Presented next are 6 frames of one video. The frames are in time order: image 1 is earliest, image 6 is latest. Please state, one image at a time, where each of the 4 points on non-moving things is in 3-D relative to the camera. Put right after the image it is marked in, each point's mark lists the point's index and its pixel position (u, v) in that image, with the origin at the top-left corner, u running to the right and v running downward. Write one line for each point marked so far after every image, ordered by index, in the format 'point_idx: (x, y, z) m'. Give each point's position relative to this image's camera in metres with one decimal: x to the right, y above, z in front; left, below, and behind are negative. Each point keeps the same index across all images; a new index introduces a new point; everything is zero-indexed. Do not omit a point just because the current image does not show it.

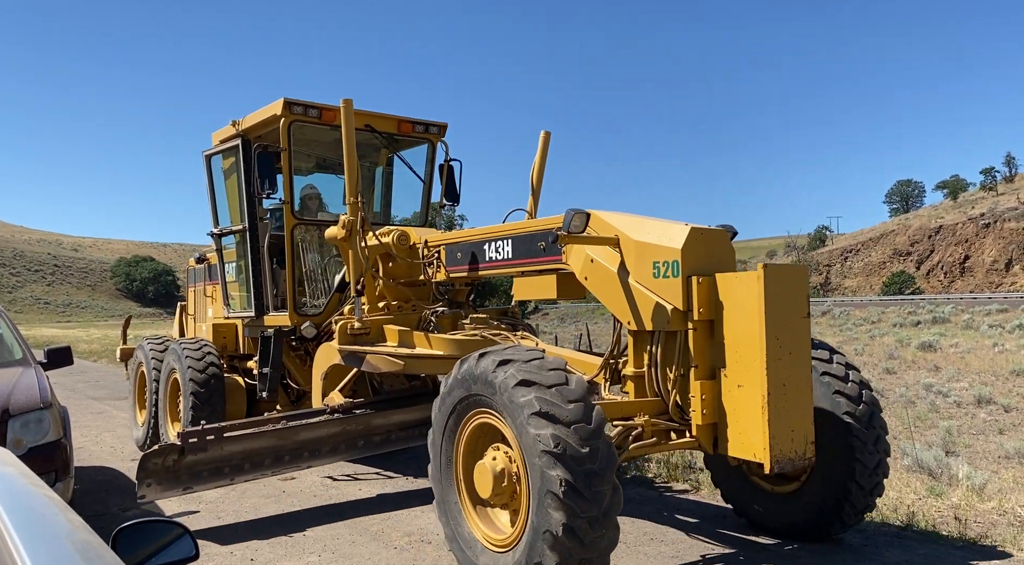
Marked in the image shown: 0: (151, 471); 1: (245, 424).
0: (-2.4, -1.3, +5.3) m
1: (-1.9, -1.0, +5.7) m
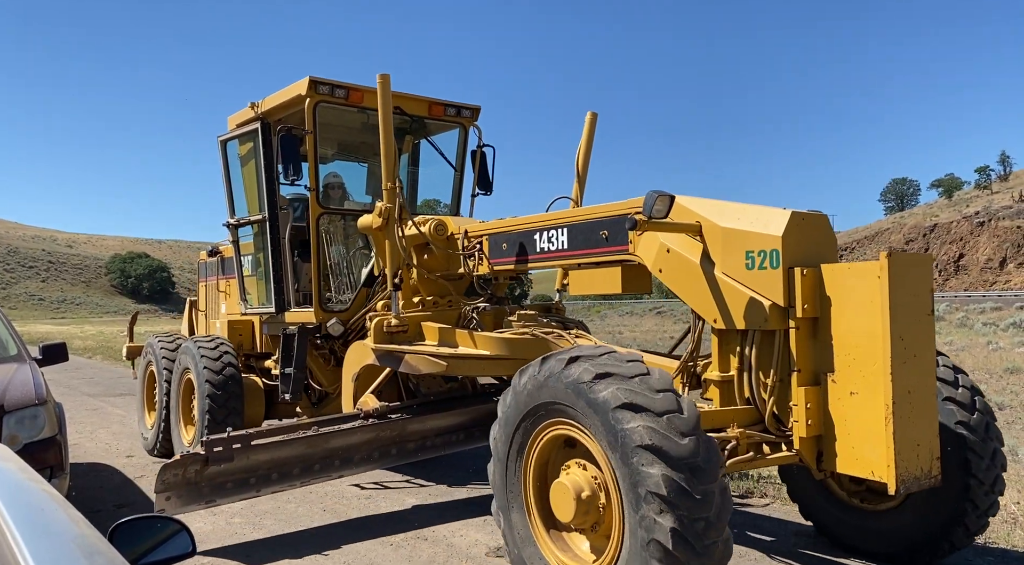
0: (-2.1, -1.2, +4.8) m
1: (-1.6, -1.0, +5.2) m
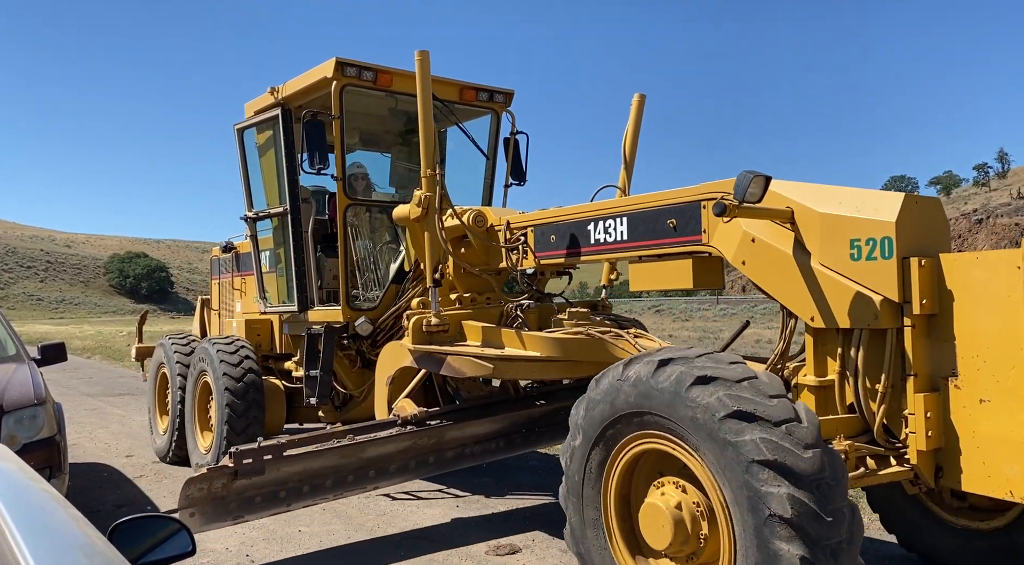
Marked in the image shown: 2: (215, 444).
0: (-1.8, -1.2, +4.4) m
1: (-1.3, -1.0, +4.8) m
2: (-2.4, -1.3, +6.4) m
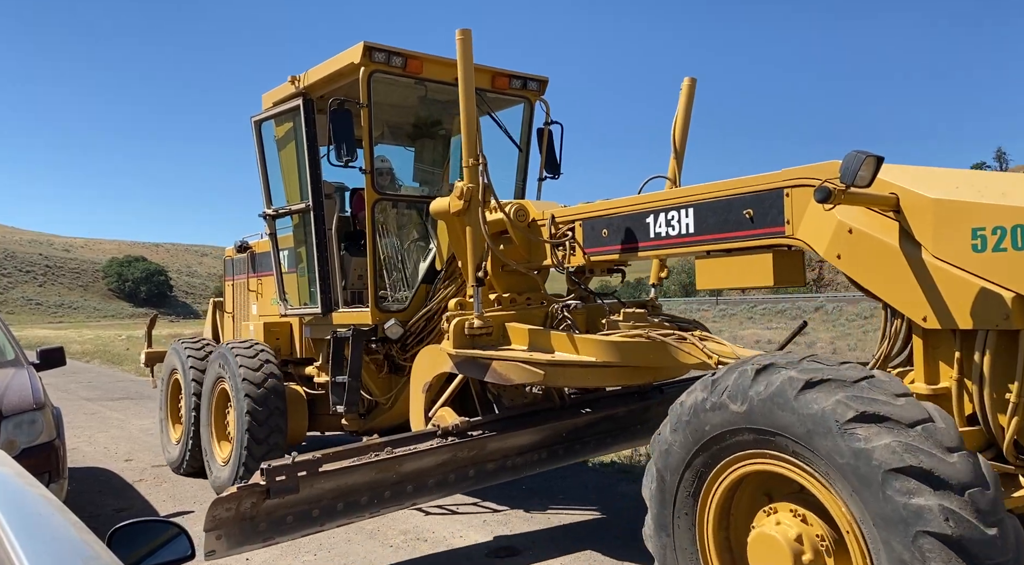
0: (-1.5, -1.2, +4.0) m
1: (-1.0, -0.9, +4.4) m
2: (-2.1, -1.3, +6.0) m
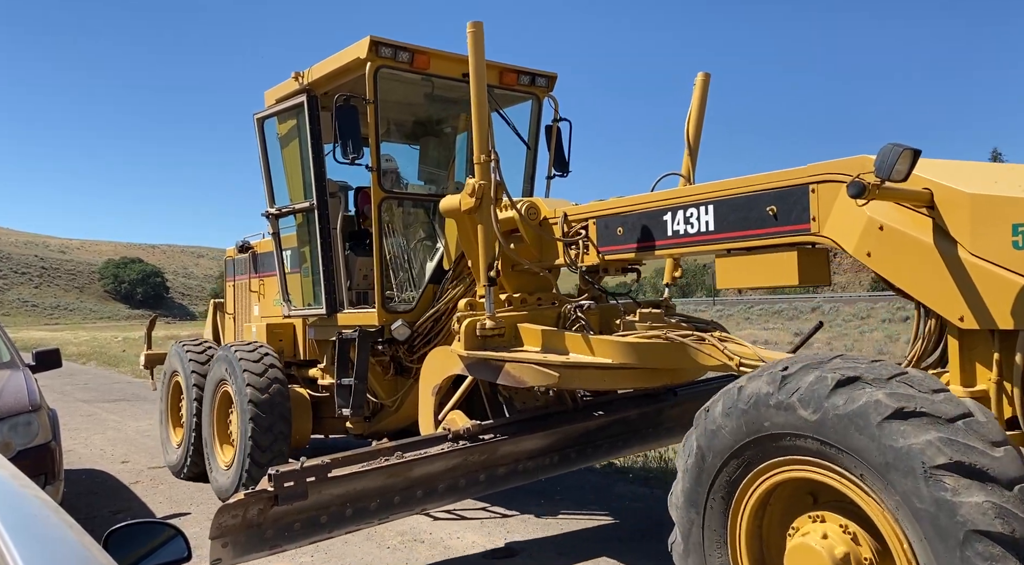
0: (-1.4, -1.2, +3.8) m
1: (-0.9, -0.9, +4.3) m
2: (-2.1, -1.3, +5.9) m
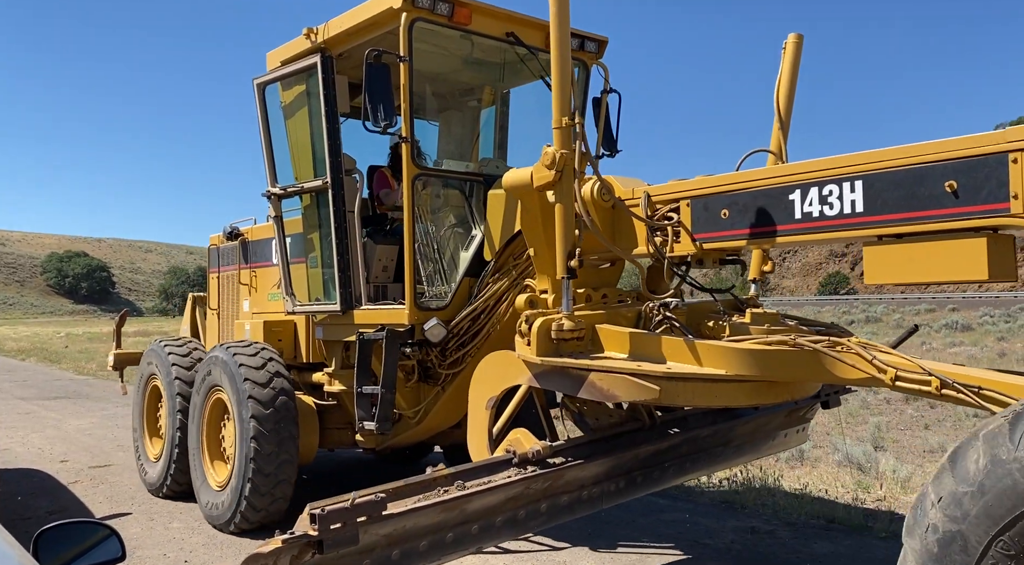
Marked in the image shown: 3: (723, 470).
0: (-1.0, -1.1, +3.0) m
1: (-0.5, -0.9, +3.5) m
2: (-1.8, -1.3, +5.0) m
3: (+1.3, -1.2, +4.9) m
